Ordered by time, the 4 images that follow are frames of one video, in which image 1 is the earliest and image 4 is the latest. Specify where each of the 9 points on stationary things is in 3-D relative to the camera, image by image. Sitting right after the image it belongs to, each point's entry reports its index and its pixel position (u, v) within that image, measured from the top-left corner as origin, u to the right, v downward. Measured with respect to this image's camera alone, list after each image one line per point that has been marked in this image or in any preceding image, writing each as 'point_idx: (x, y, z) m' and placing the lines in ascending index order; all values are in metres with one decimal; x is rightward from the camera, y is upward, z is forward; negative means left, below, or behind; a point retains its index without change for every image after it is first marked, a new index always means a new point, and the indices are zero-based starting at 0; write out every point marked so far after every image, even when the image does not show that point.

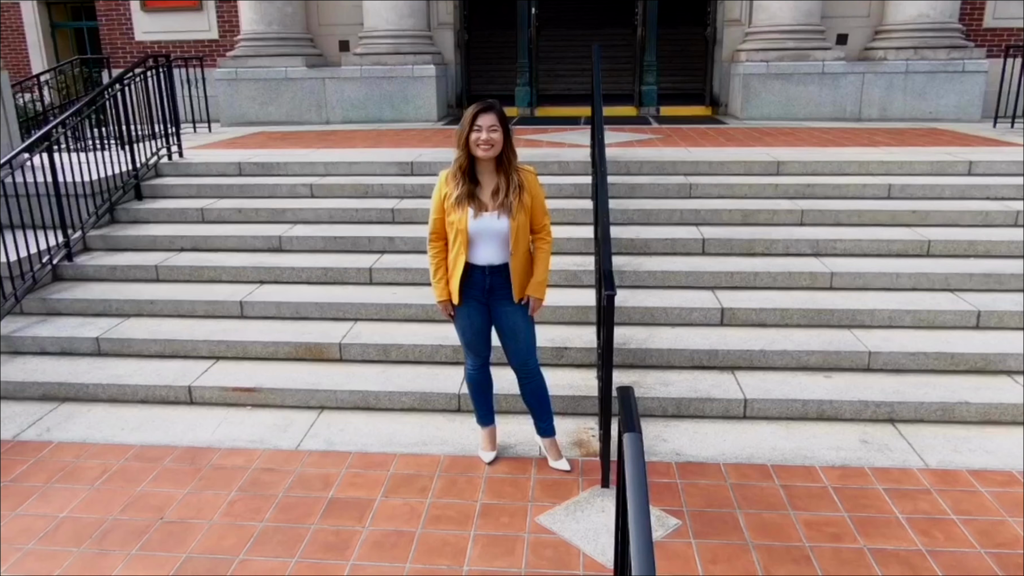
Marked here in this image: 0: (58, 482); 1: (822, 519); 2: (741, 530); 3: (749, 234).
0: (-1.9, -0.8, +3.3) m
1: (+1.2, -0.9, +2.9) m
2: (+0.8, -0.9, +2.9) m
3: (+1.5, +0.3, +4.9) m
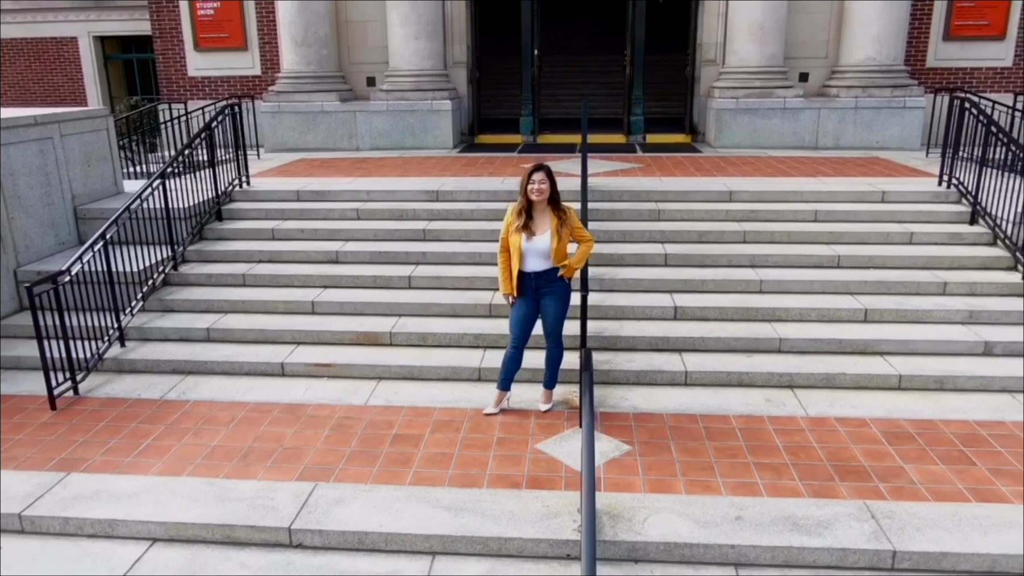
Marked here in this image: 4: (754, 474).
0: (-1.9, -0.8, +4.8) m
1: (+1.2, -0.9, +4.4) m
2: (+0.9, -0.9, +4.3) m
3: (+1.5, +0.3, +6.4) m
4: (+1.3, -1.0, +4.1) m
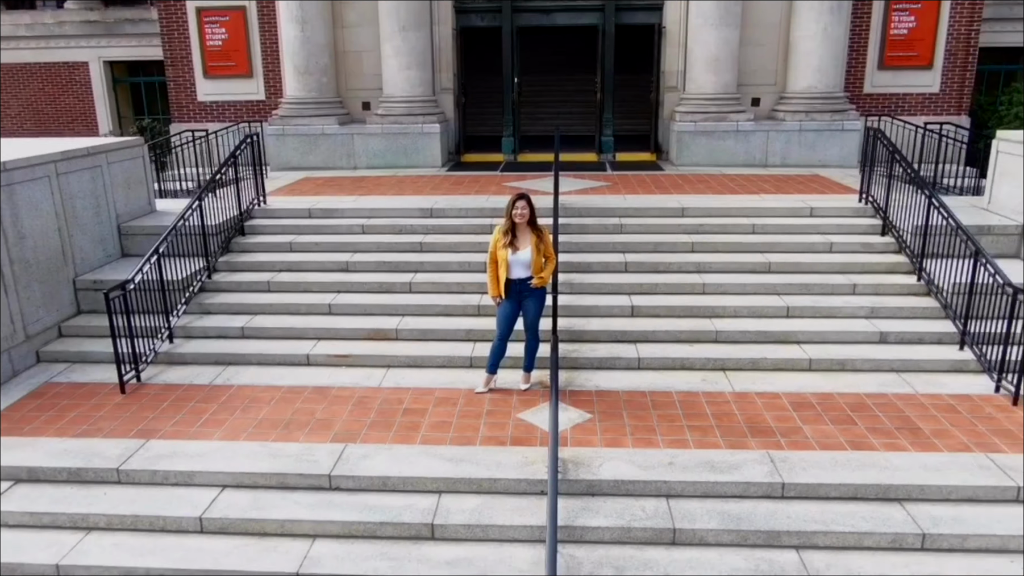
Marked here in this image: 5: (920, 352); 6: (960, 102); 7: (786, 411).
0: (-2.0, -0.9, +5.9) m
1: (+1.1, -0.9, +5.6) m
2: (+0.8, -0.9, +5.5) m
3: (+1.4, +0.3, +7.6) m
4: (+1.2, -1.0, +5.3) m
5: (+3.3, -0.5, +6.4) m
6: (+7.0, +2.9, +12.2) m
7: (+2.0, -0.9, +5.6) m
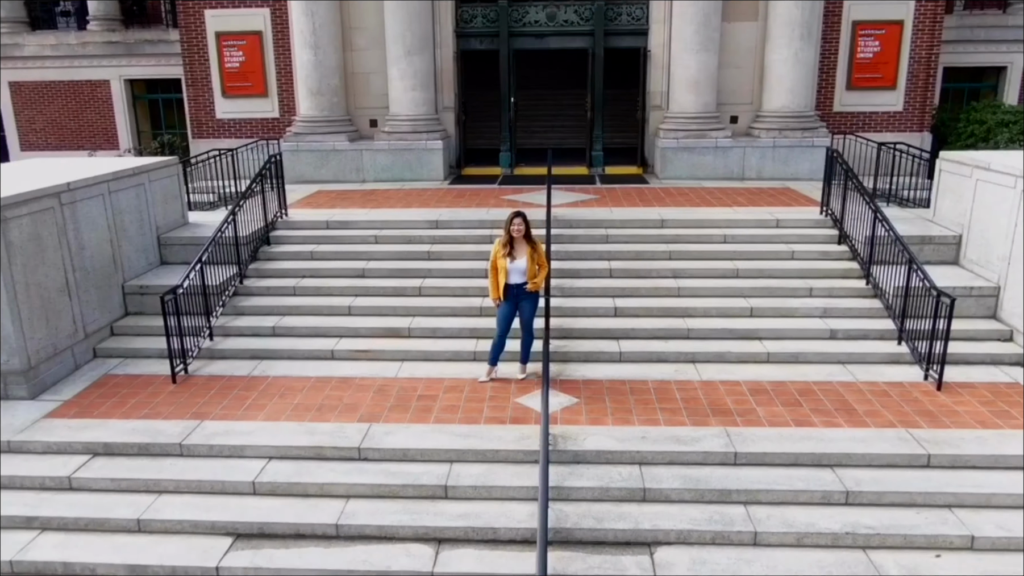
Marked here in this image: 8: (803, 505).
0: (-2.0, -0.9, +6.9) m
1: (+1.1, -0.9, +6.6) m
2: (+0.8, -0.9, +6.5) m
3: (+1.4, +0.2, +8.6) m
4: (+1.2, -1.0, +6.3) m
5: (+3.3, -0.5, +7.4) m
6: (+6.9, +2.9, +13.3) m
7: (+1.9, -0.9, +6.6) m
8: (+2.0, -1.5, +5.3) m
